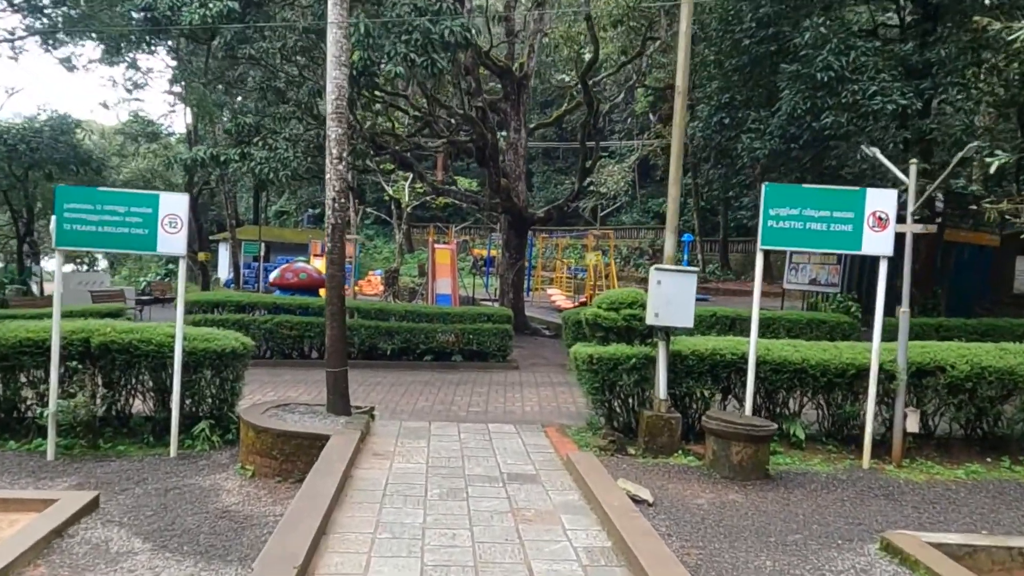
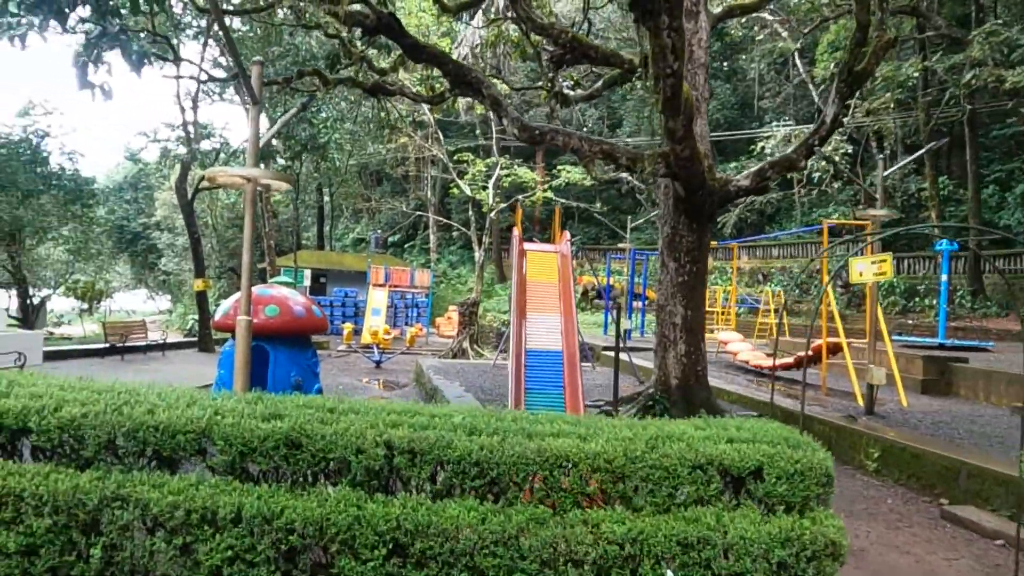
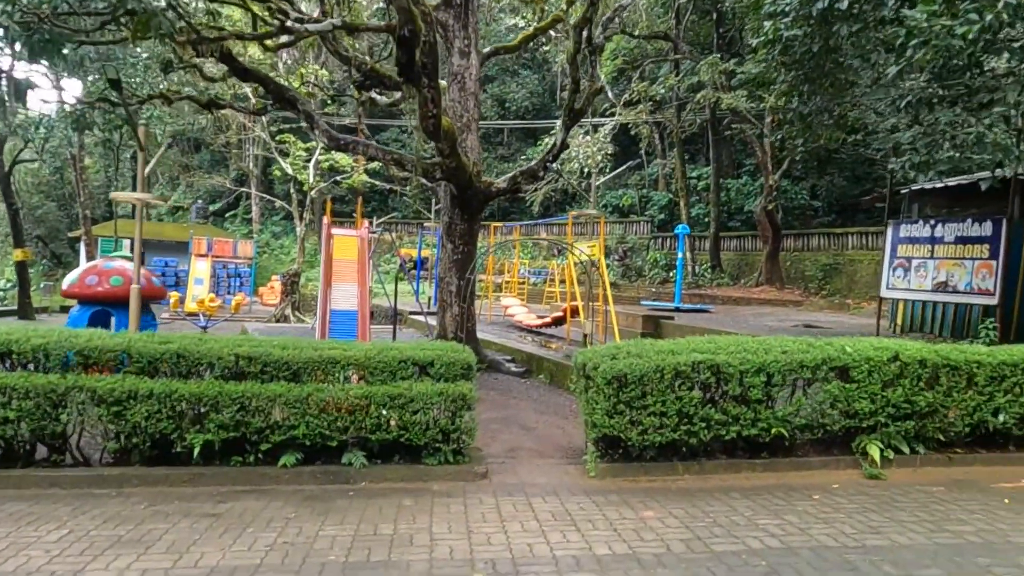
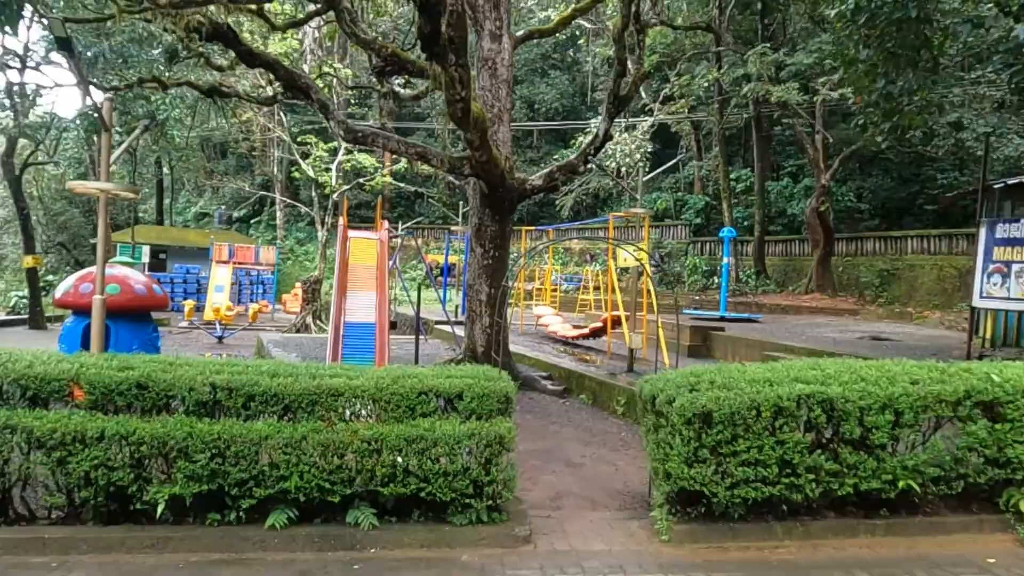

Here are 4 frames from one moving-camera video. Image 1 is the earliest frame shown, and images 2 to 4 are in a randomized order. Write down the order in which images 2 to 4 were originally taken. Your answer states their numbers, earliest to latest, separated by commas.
3, 4, 2
